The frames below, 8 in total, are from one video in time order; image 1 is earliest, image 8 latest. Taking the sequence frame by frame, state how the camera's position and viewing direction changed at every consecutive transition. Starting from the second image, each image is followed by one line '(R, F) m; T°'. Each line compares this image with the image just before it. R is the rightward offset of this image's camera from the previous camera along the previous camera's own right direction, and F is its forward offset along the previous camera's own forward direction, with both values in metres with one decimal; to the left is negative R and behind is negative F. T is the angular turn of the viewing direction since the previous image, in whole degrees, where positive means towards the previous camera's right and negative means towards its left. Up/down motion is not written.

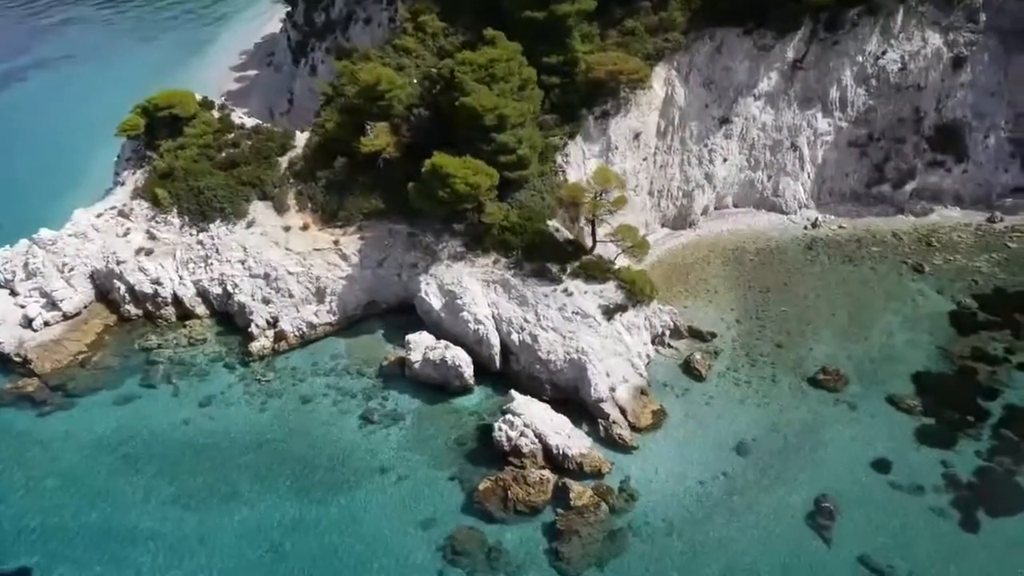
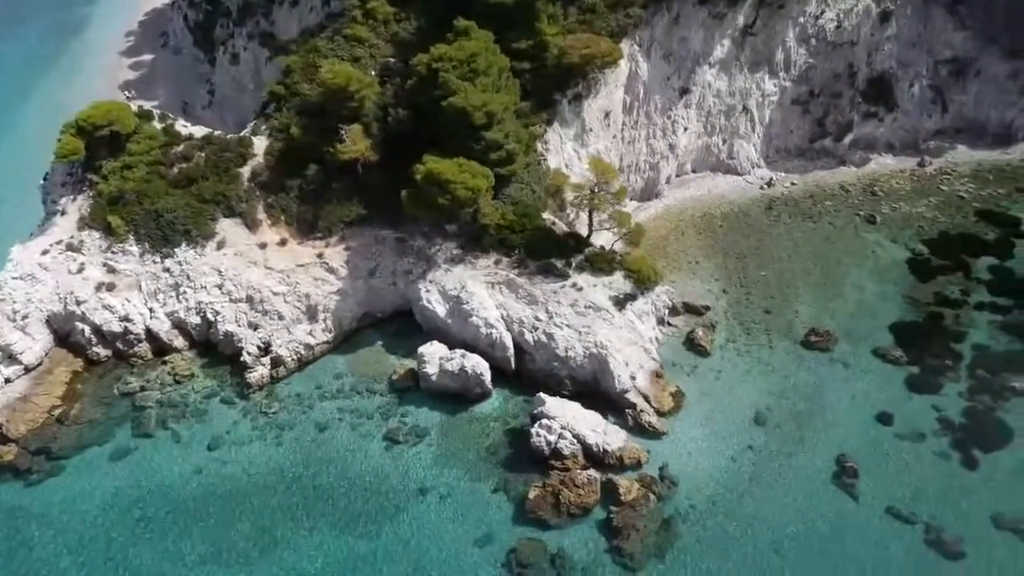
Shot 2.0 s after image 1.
(-5.6, +0.9) m; +9°
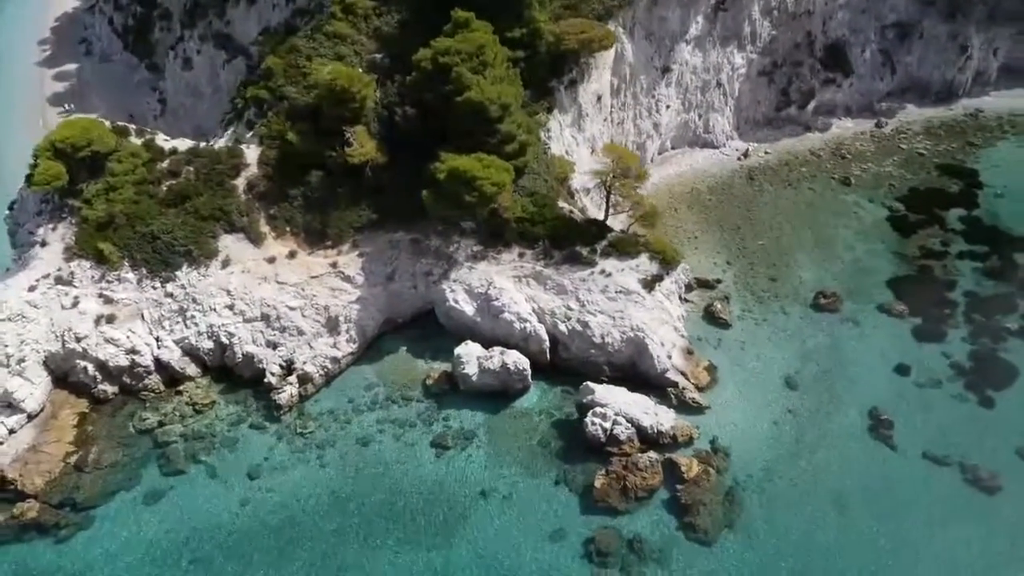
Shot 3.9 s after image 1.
(-5.4, +0.7) m; +7°
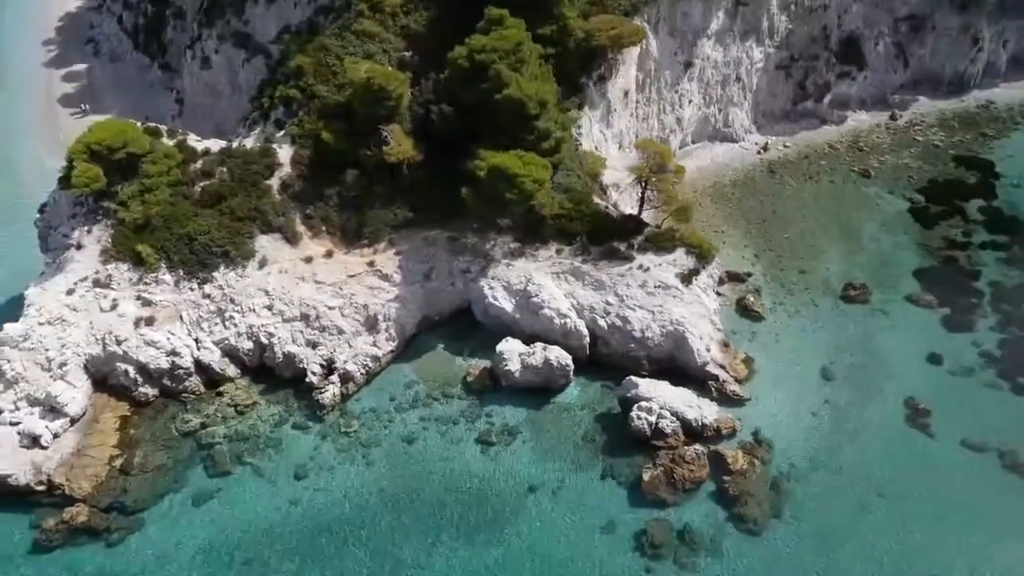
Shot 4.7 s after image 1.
(-2.2, -0.1) m; +1°
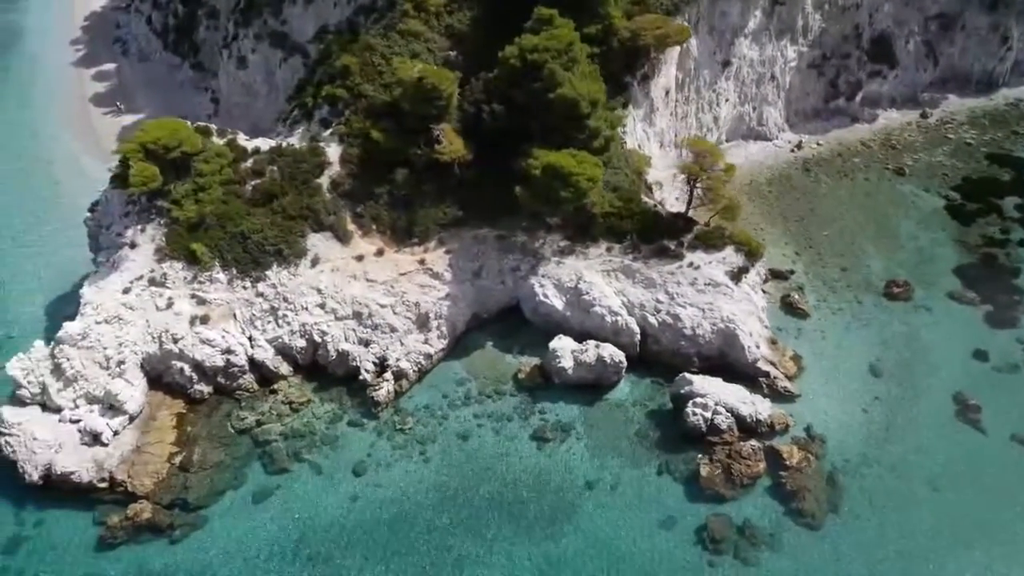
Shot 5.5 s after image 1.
(-2.2, -0.2) m; 0°
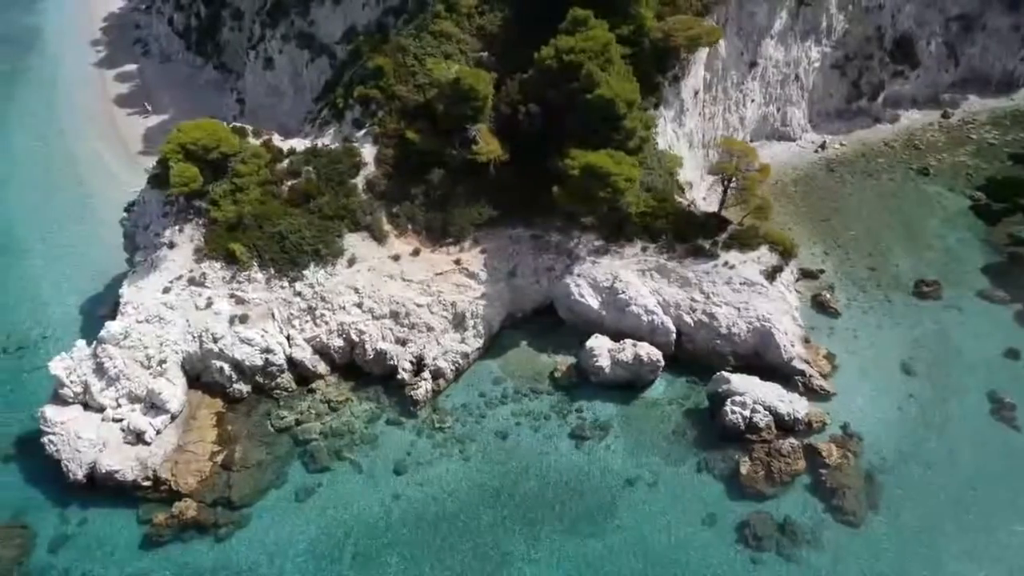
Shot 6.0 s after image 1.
(-1.5, -0.2) m; 0°
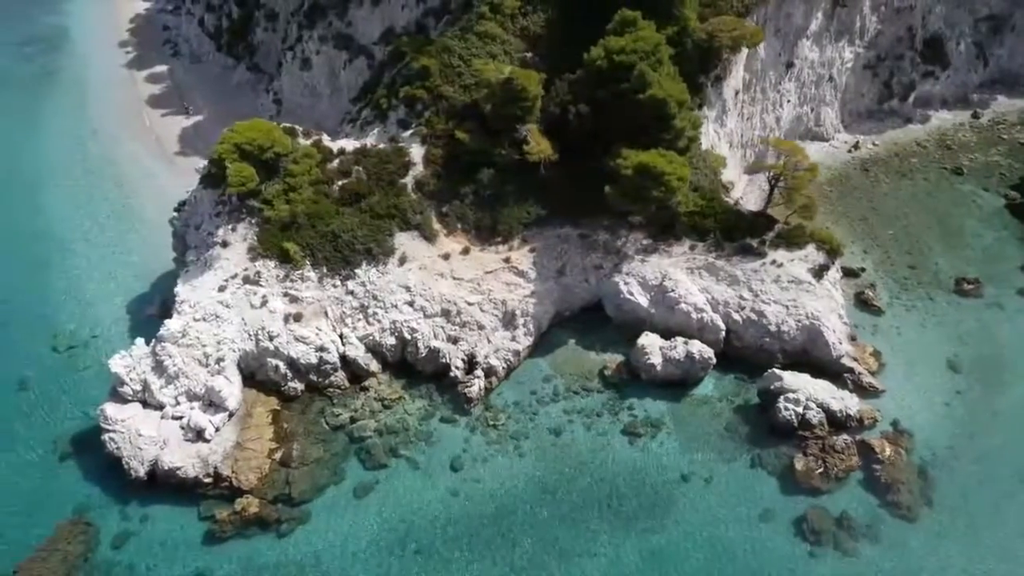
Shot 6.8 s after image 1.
(-2.2, -0.3) m; 0°
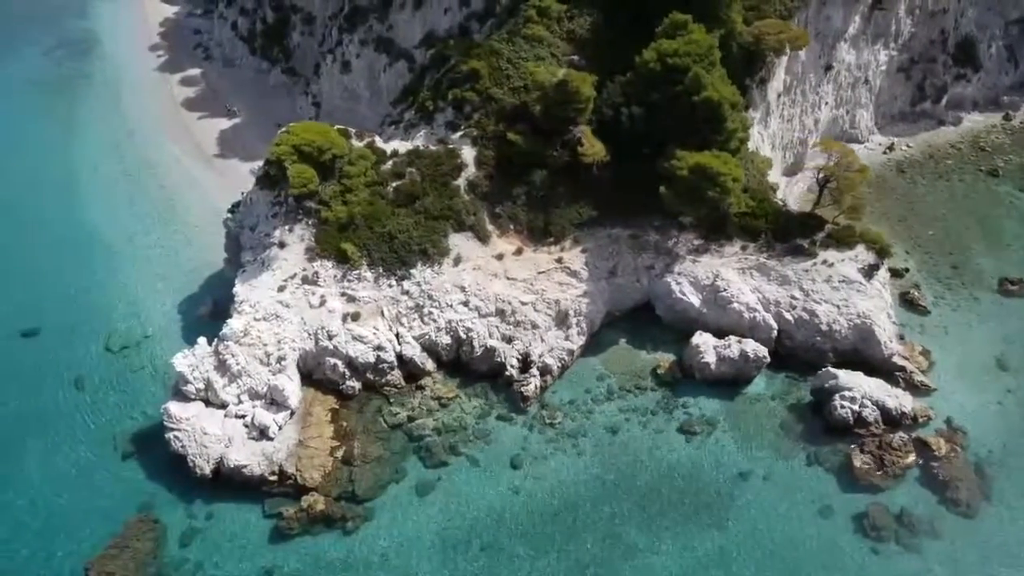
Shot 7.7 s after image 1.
(-2.3, -0.3) m; 0°
